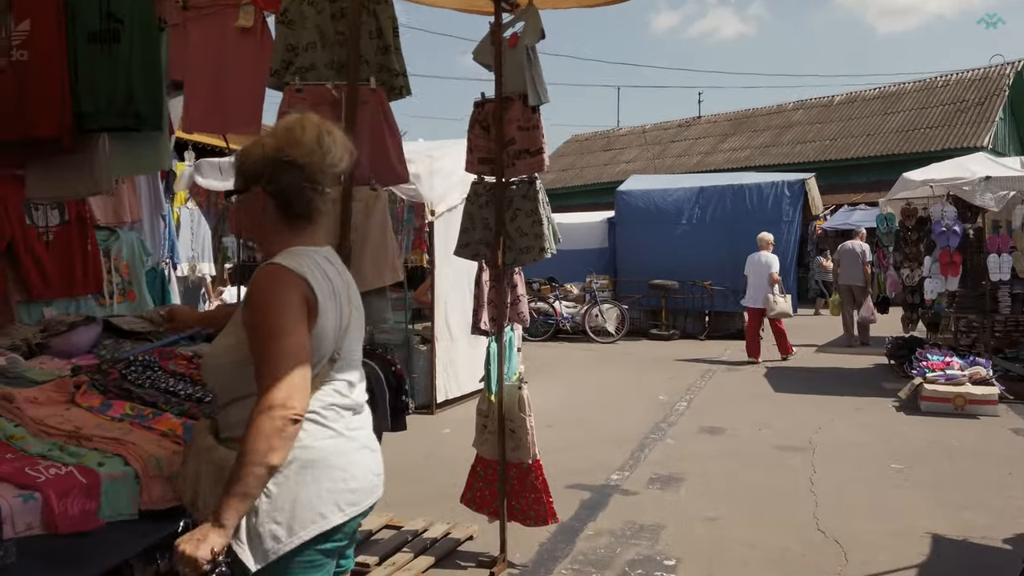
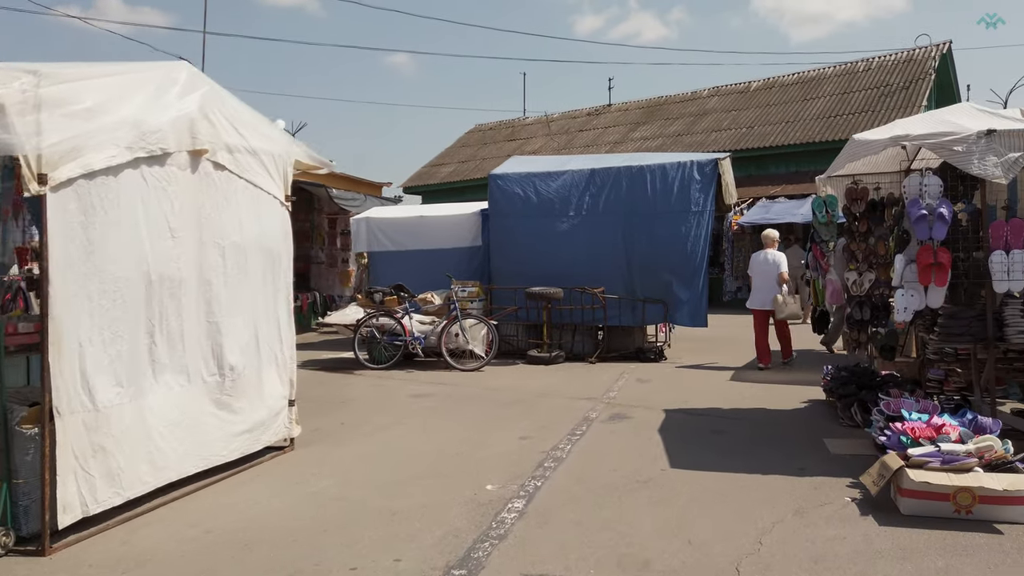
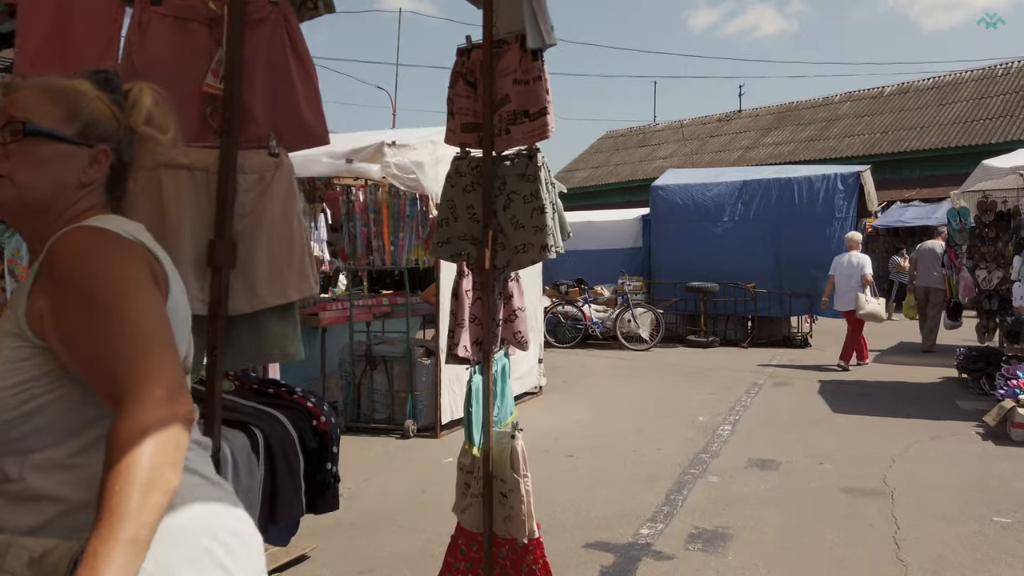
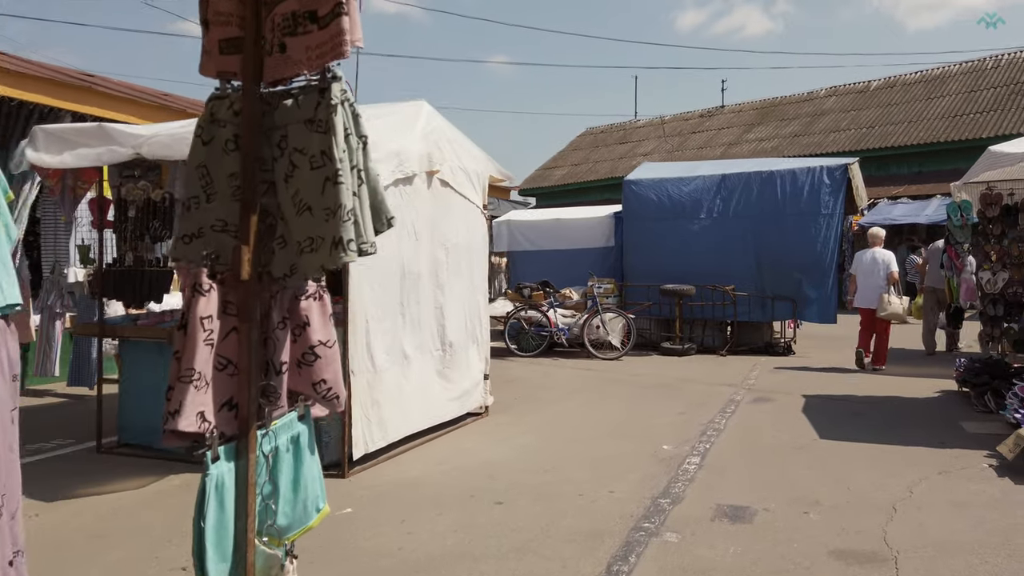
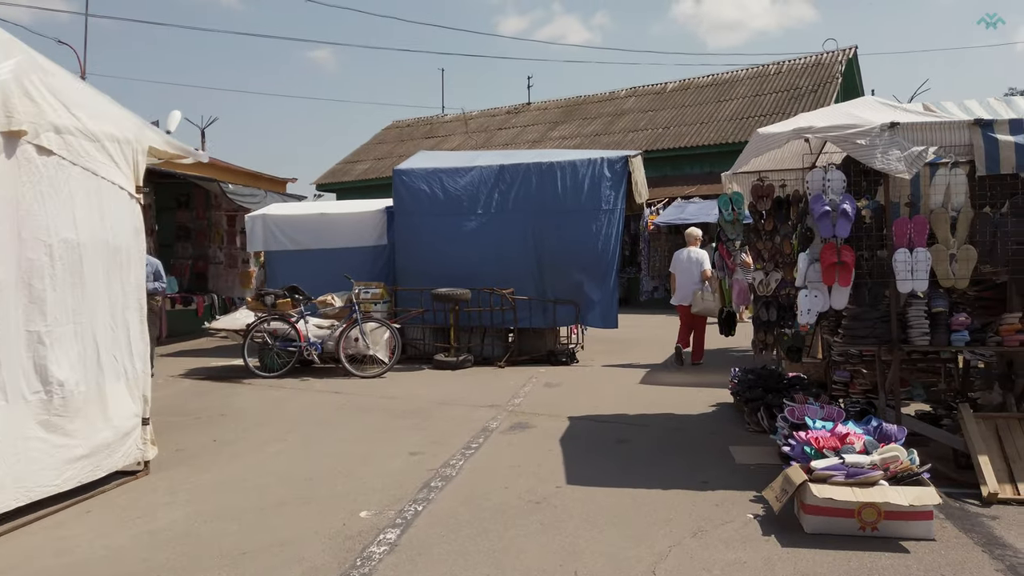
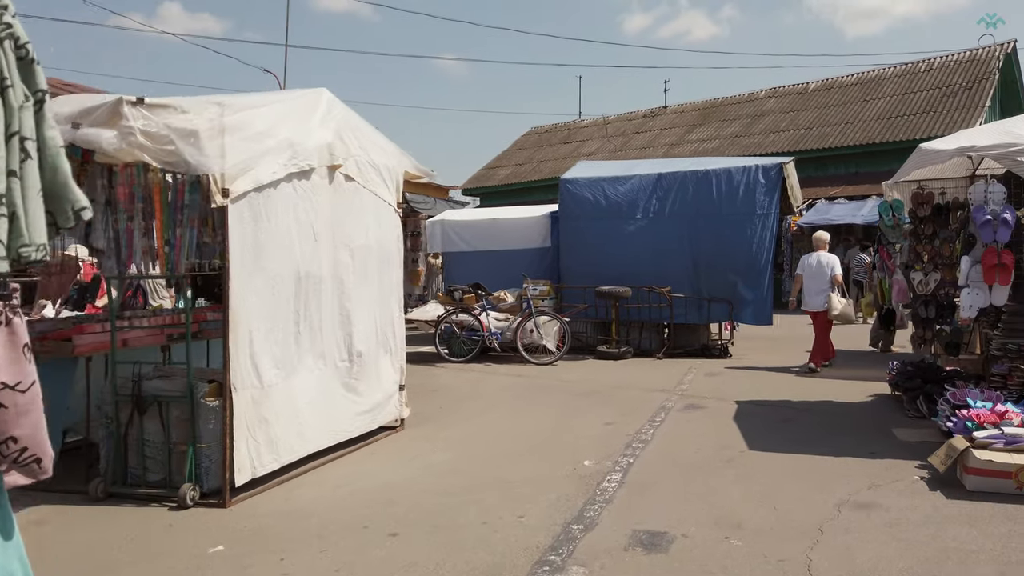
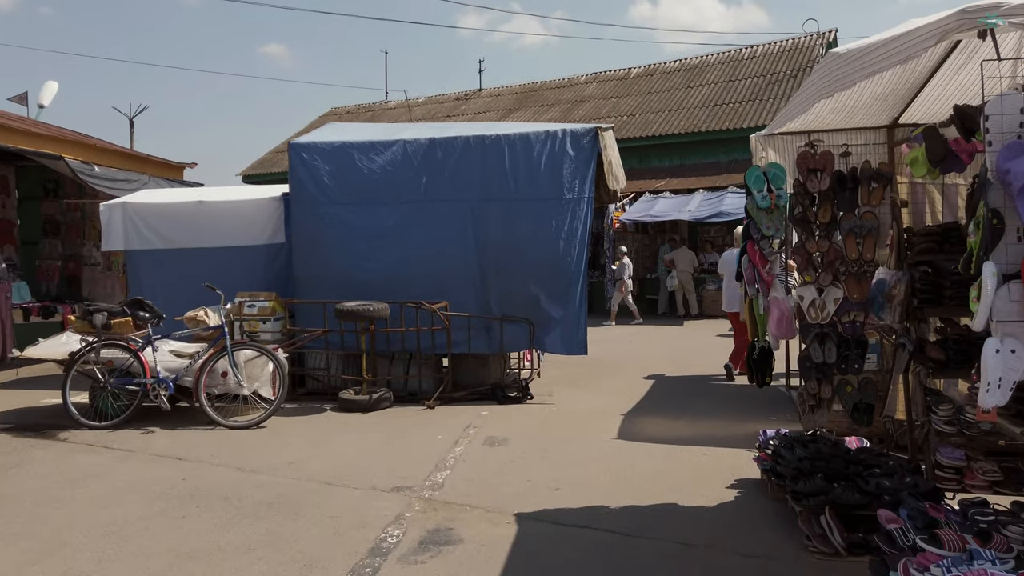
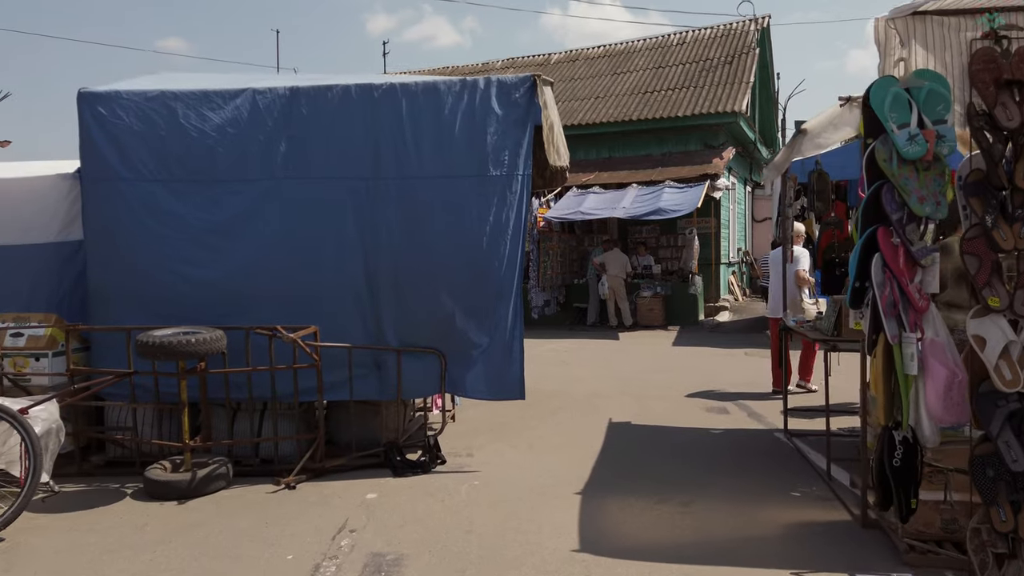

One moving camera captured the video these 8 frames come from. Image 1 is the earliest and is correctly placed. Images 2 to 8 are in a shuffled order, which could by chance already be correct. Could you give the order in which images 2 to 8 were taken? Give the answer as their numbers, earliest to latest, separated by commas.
3, 4, 6, 2, 5, 7, 8
